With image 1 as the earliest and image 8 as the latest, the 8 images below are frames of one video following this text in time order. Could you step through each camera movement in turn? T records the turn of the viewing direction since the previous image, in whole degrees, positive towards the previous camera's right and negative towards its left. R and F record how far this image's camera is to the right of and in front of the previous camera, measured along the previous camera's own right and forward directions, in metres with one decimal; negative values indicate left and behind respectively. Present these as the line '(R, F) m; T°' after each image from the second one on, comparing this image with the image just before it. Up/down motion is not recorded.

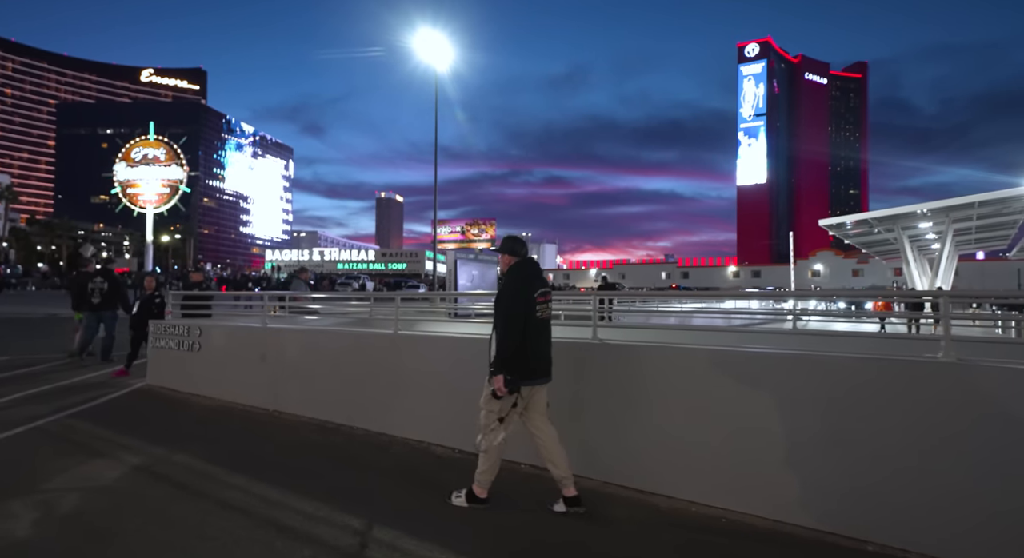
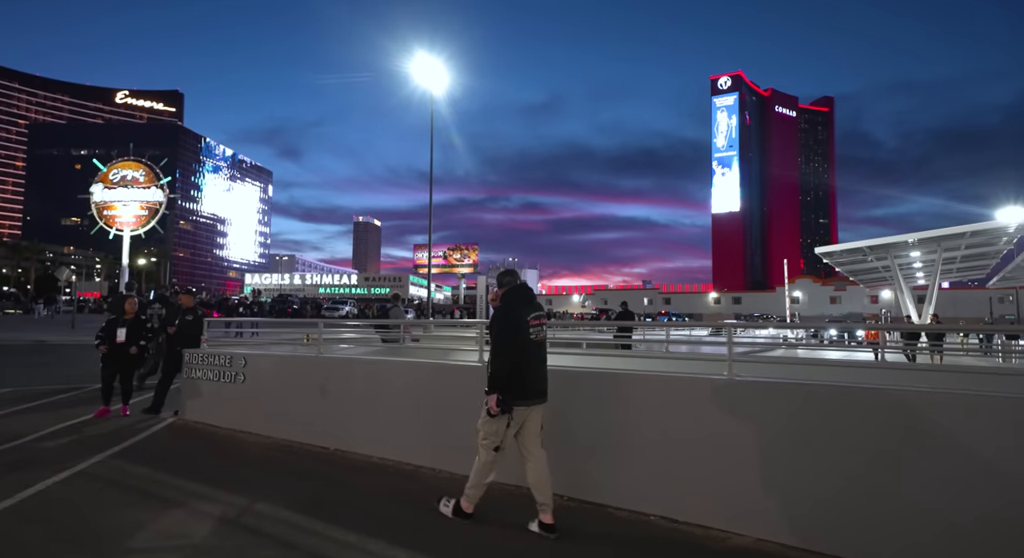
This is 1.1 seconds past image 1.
(-0.8, +0.2) m; +2°
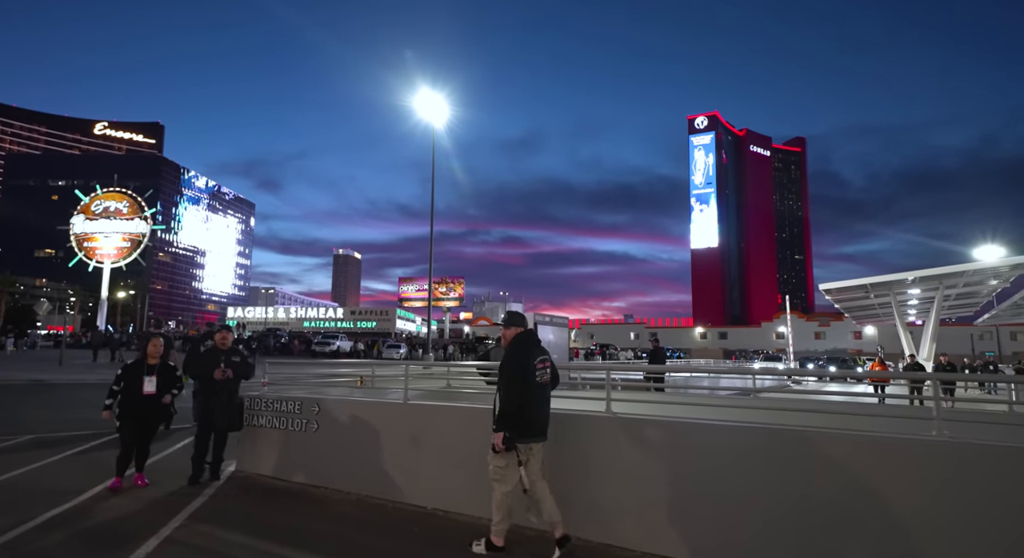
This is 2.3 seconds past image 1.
(-0.9, +0.2) m; +2°
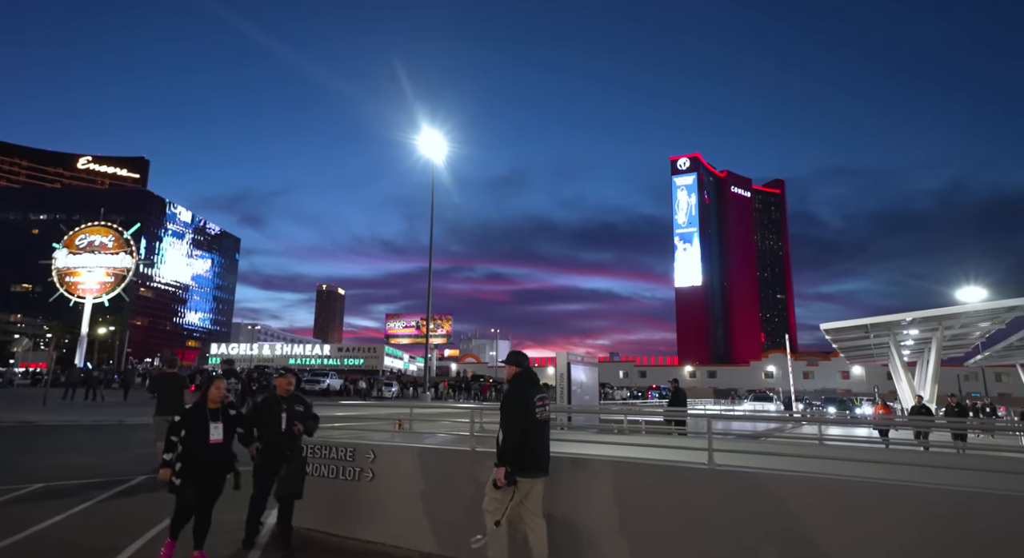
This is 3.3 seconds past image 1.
(-0.7, +0.2) m; +2°
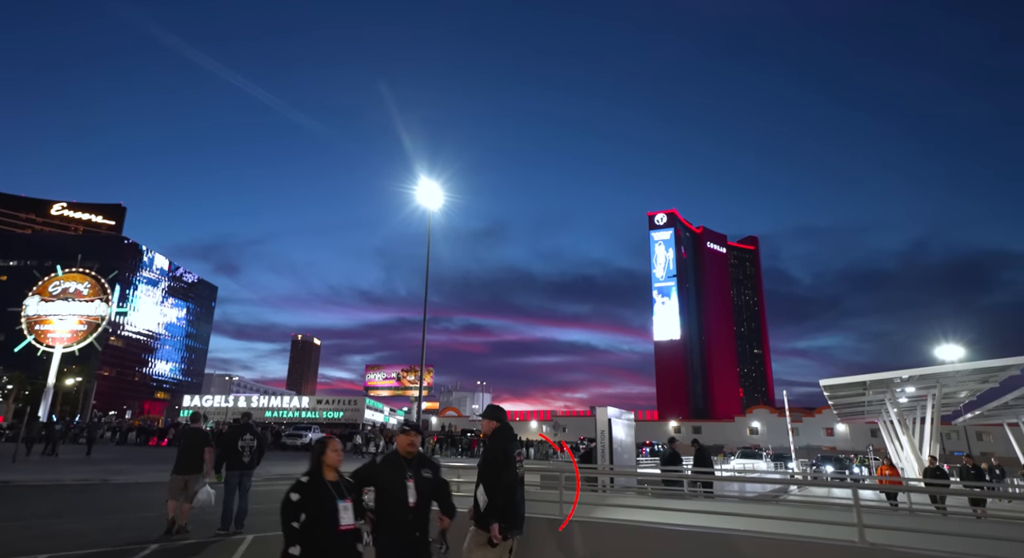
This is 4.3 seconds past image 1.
(-0.8, +0.2) m; +2°
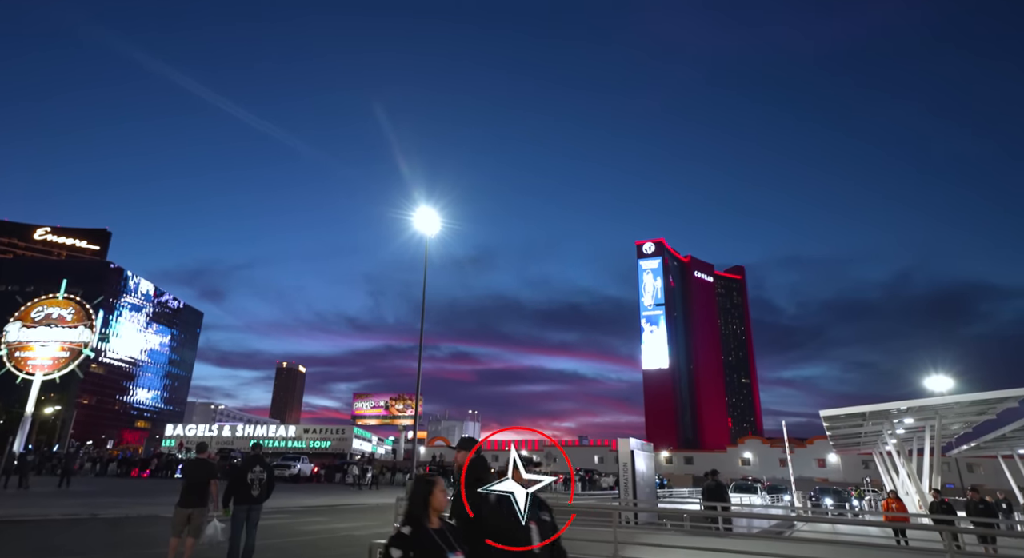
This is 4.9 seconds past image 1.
(-0.4, +0.1) m; +1°
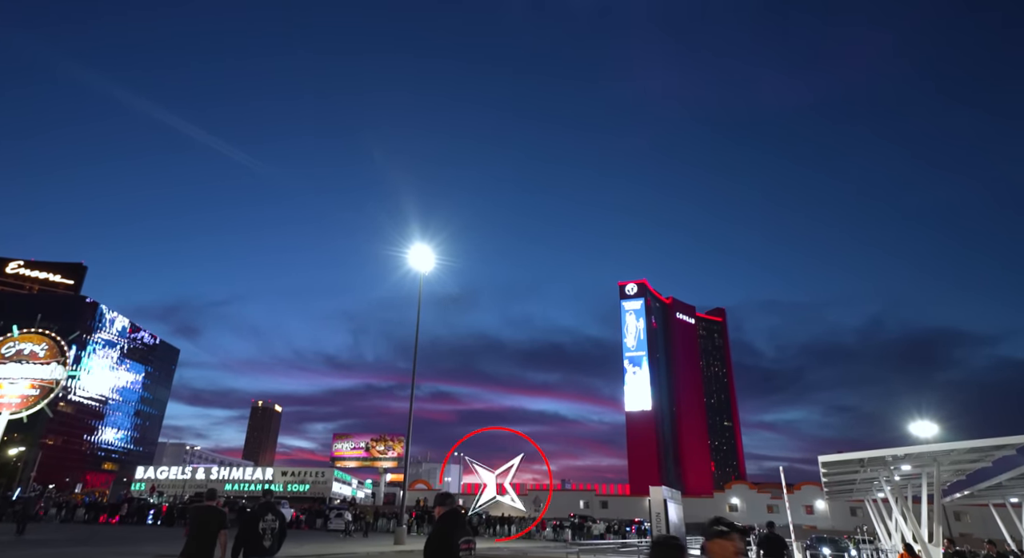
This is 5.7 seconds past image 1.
(-0.5, +0.2) m; +2°
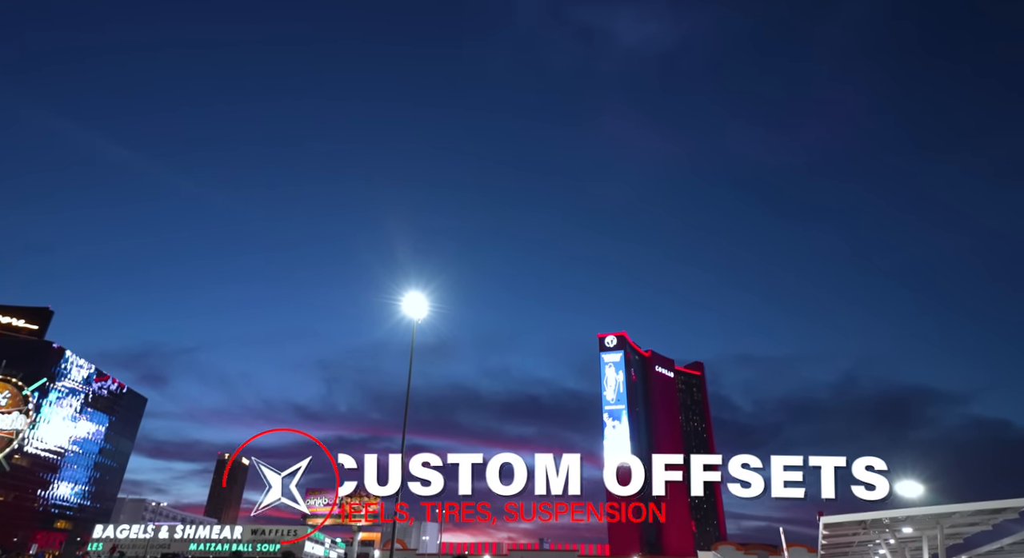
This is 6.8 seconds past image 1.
(-0.7, +0.3) m; +2°
